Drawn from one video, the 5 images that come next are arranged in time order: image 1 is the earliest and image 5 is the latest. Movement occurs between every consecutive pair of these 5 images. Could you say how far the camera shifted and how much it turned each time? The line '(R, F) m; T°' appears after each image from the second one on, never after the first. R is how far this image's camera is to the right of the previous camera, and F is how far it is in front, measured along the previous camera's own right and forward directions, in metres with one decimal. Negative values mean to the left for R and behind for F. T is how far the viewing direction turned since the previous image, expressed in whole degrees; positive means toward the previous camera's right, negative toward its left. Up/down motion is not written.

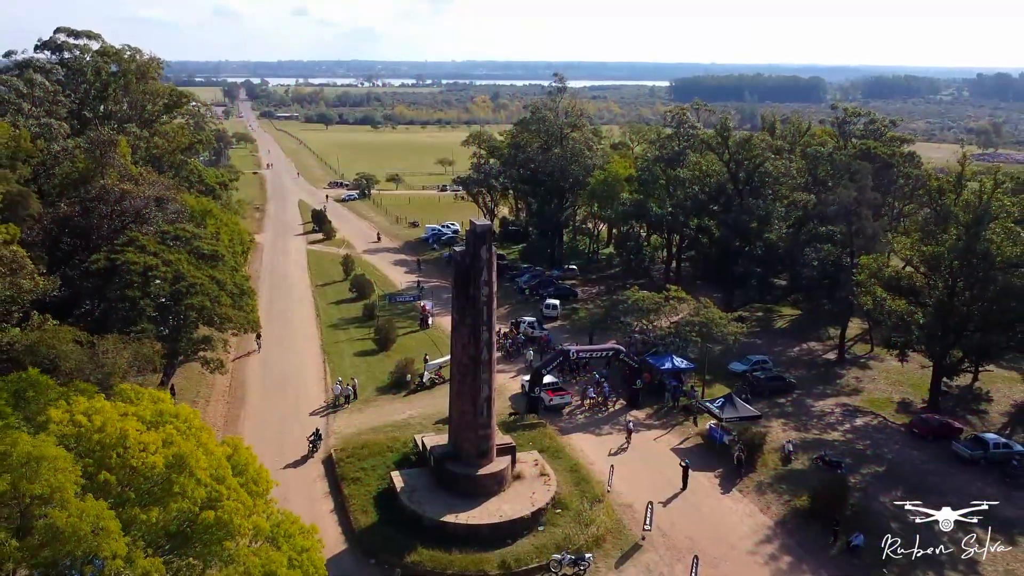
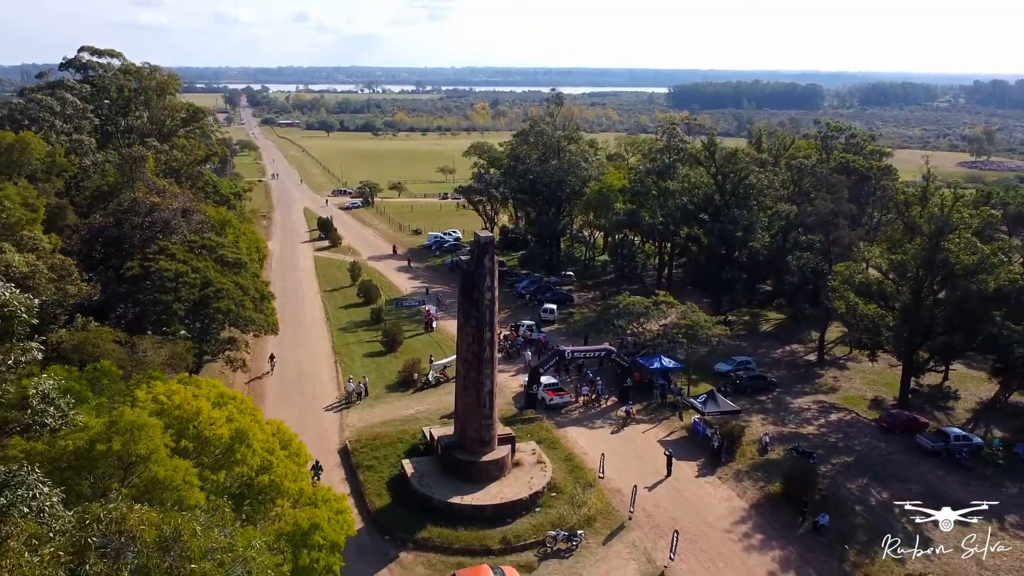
(0.0, -2.1) m; 0°
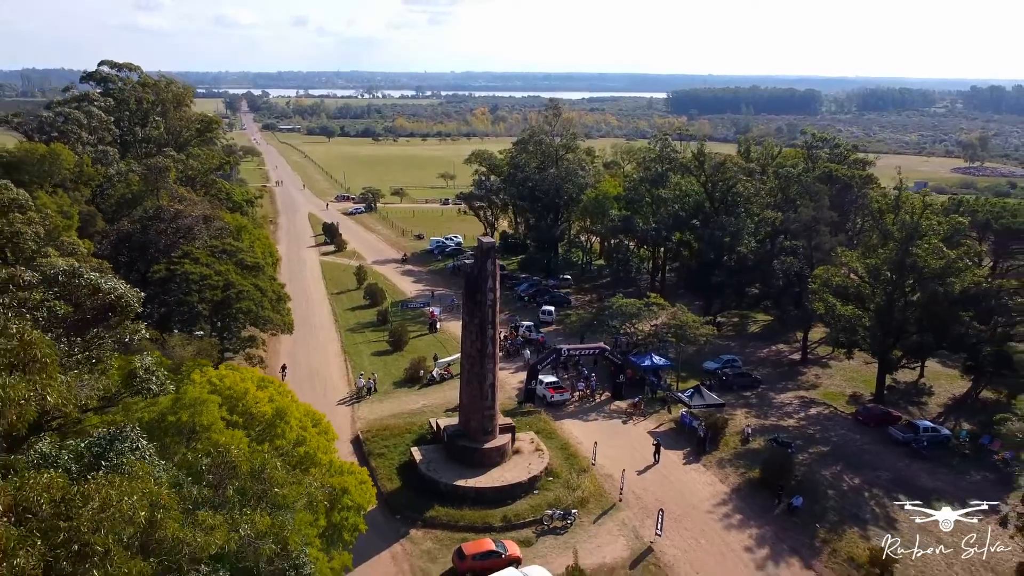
(0.0, -1.9) m; 0°
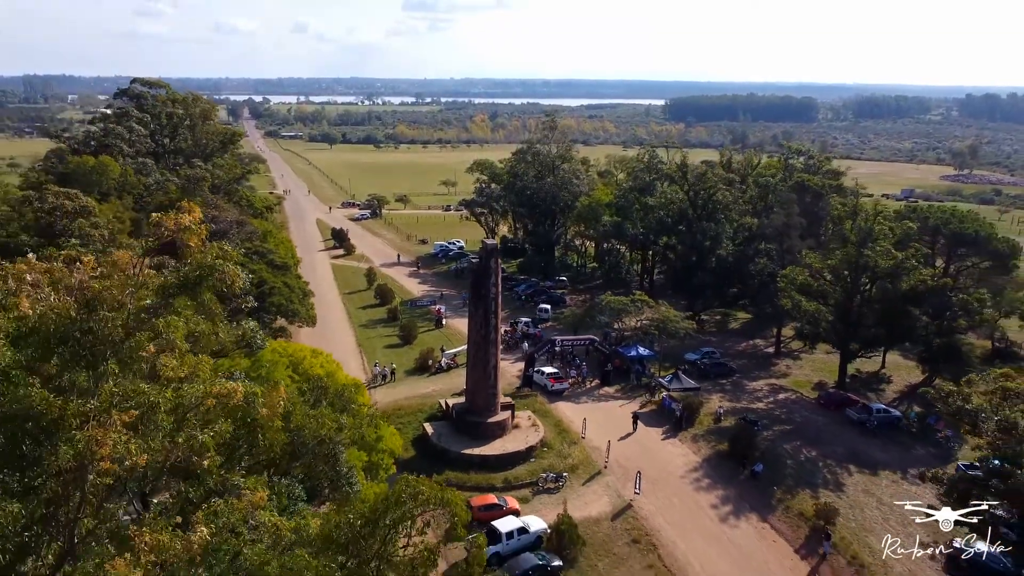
(0.0, -3.5) m; 0°
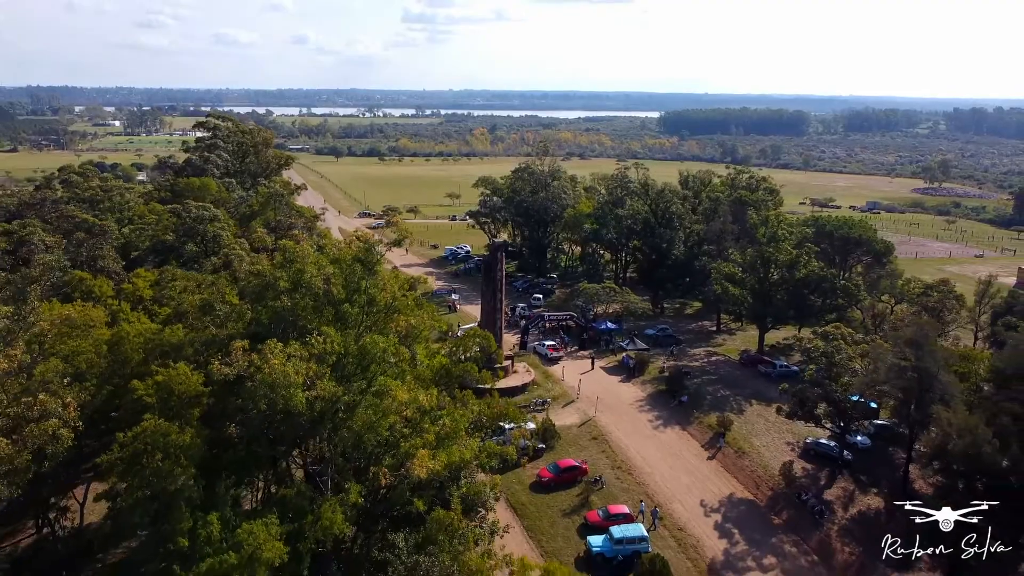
(-0.1, -11.2) m; 0°
